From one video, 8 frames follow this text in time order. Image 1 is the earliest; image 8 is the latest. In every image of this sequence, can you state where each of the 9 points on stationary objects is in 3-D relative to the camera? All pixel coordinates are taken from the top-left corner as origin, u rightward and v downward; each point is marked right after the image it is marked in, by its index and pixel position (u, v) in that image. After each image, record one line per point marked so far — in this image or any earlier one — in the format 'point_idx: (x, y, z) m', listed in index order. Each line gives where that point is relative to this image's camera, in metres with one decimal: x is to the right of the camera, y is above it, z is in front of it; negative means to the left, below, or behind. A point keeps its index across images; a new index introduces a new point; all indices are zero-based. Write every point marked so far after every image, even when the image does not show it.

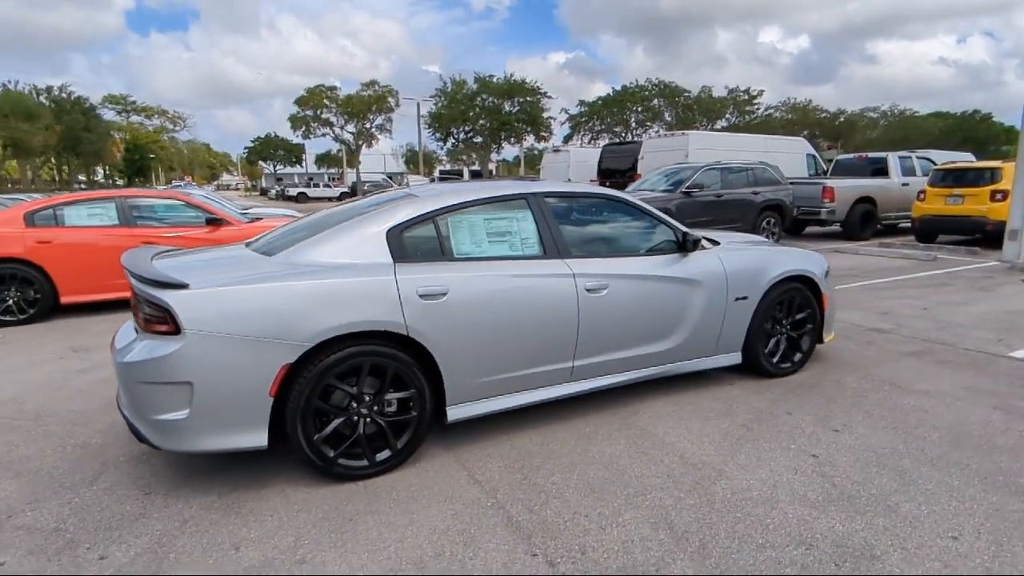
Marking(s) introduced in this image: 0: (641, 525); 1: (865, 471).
0: (+0.6, -1.1, +3.0) m
1: (+1.9, -1.0, +3.4) m
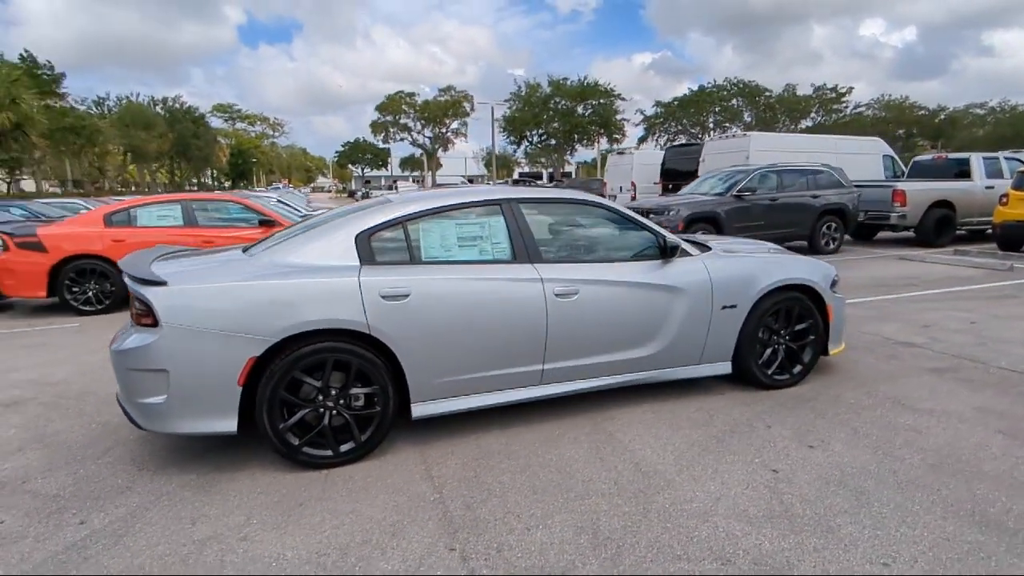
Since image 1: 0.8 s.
0: (+0.3, -1.2, +3.0) m
1: (+1.6, -1.1, +3.2) m
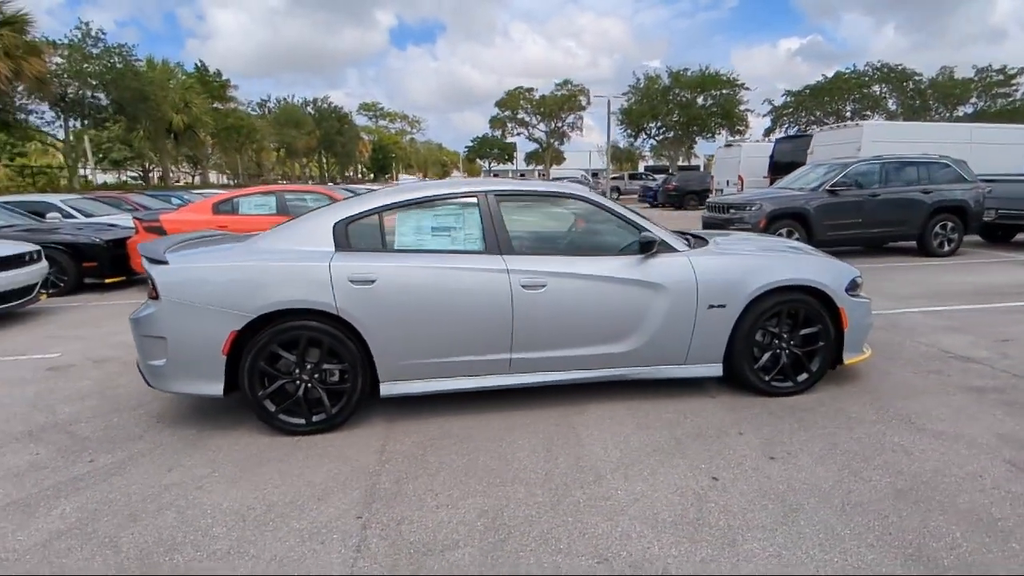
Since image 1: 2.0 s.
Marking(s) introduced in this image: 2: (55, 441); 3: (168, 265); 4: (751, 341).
0: (-0.2, -1.1, +3.1) m
1: (+1.2, -1.1, +3.0) m
2: (-3.1, -1.0, +4.2) m
3: (-2.3, +0.1, +4.0) m
4: (+1.7, -0.4, +4.3) m
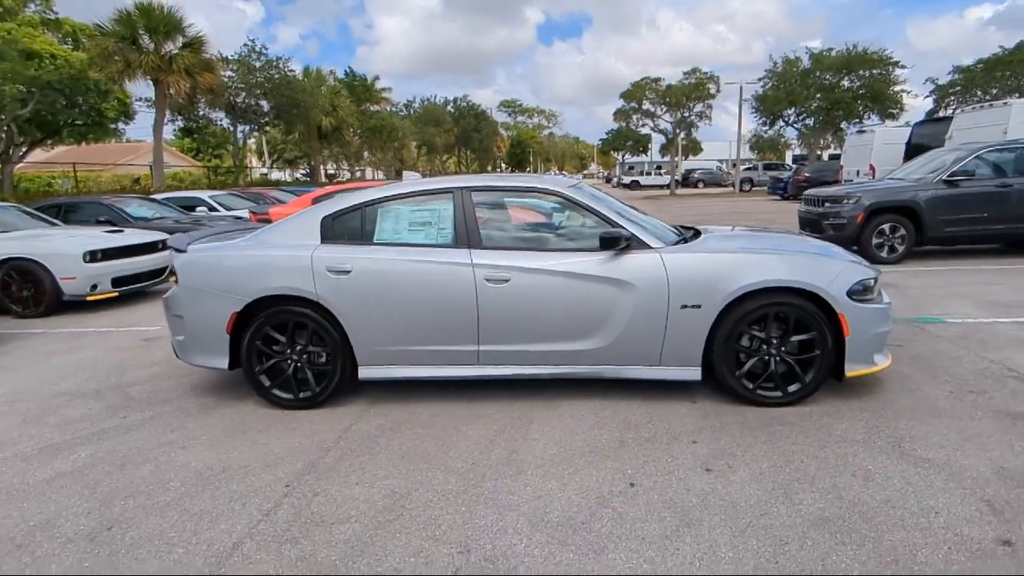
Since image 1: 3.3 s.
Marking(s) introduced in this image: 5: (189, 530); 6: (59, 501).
0: (-0.7, -1.1, +3.3) m
1: (+0.6, -1.1, +2.9) m
2: (-3.3, -0.9, +5.0) m
3: (-2.4, +0.3, +4.6) m
4: (+1.4, -0.4, +4.0) m
5: (-1.6, -1.2, +3.0) m
6: (-2.5, -1.2, +3.3) m
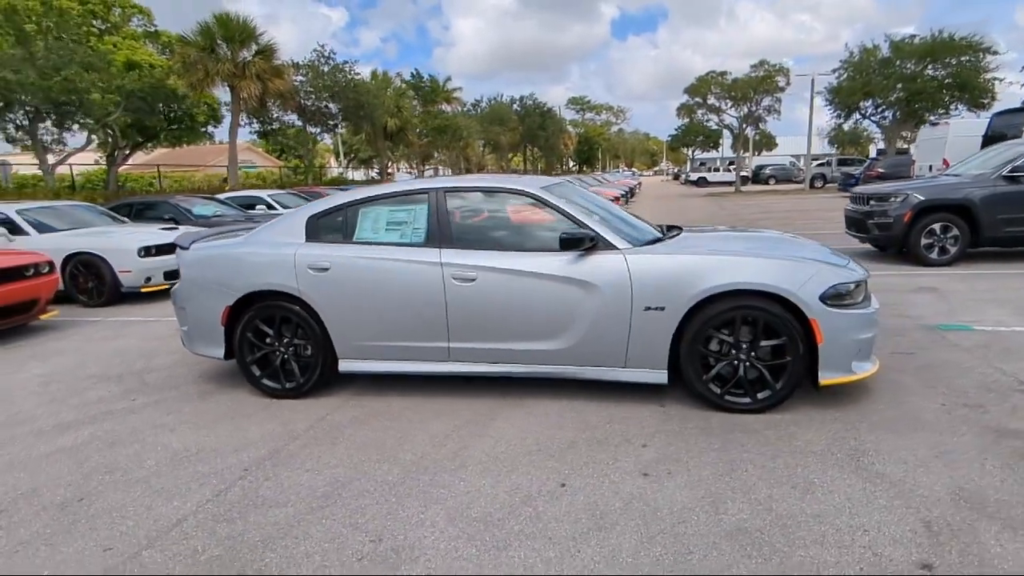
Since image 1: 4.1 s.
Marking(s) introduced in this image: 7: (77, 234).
0: (-1.0, -1.1, +3.4) m
1: (+0.2, -1.1, +2.9) m
2: (-3.4, -0.8, +5.4) m
3: (-2.6, +0.3, +4.9) m
4: (+1.2, -0.4, +3.9) m
5: (-1.9, -1.1, +3.2) m
6: (-2.8, -1.1, +3.7) m
7: (-6.8, +0.8, +9.6) m
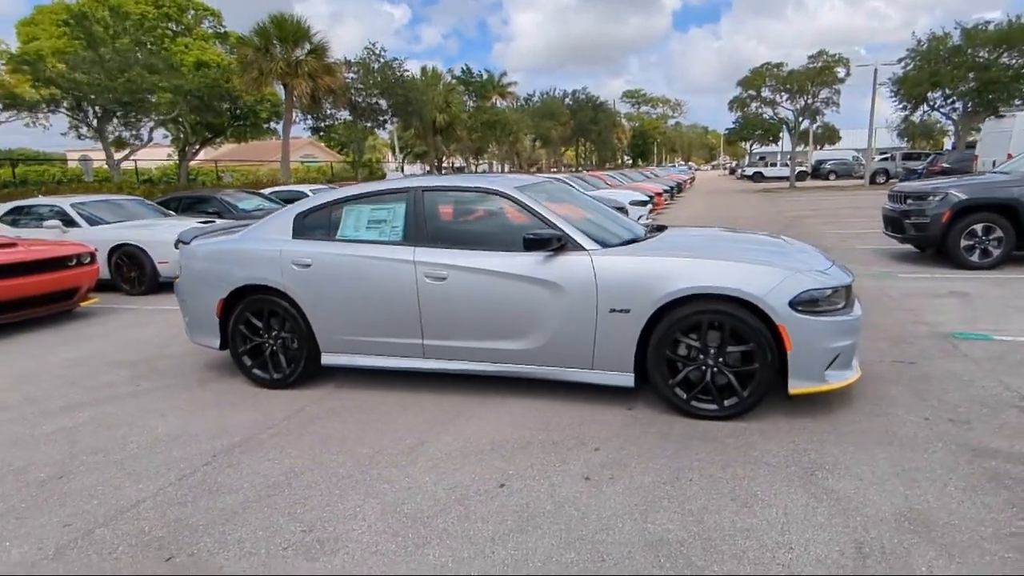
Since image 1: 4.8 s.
0: (-1.3, -1.0, +3.5) m
1: (-0.1, -1.1, +2.9) m
2: (-3.5, -0.8, +5.7) m
3: (-2.7, +0.4, +5.2) m
4: (+1.0, -0.4, +3.8) m
5: (-2.2, -1.1, +3.4) m
6: (-3.0, -1.1, +4.0) m
7: (-6.5, +1.0, +10.2) m
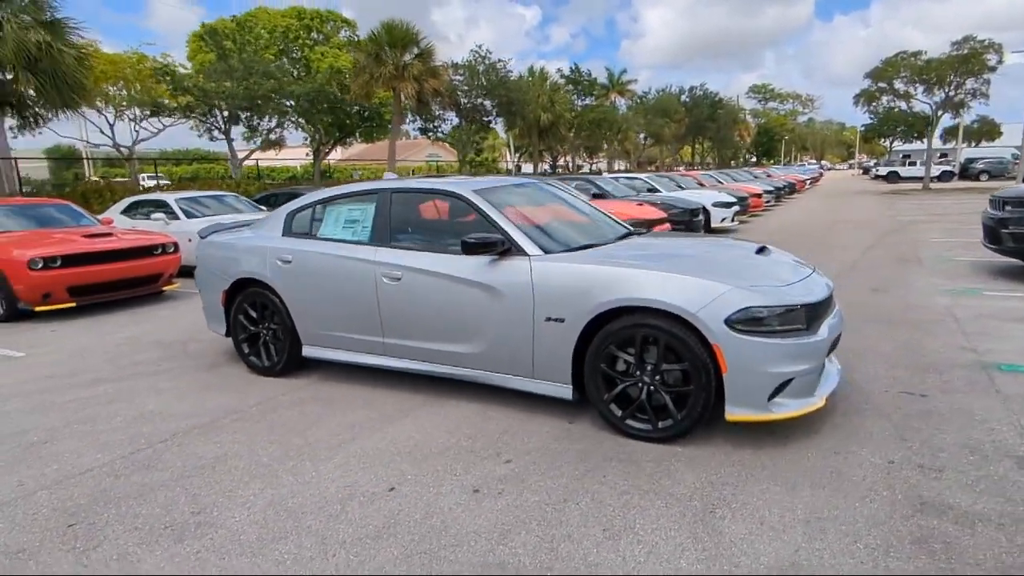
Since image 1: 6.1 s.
0: (-1.8, -1.0, +3.7) m
1: (-0.7, -1.1, +2.9) m
2: (-3.5, -0.6, +6.3) m
3: (-2.8, +0.4, +5.6) m
4: (+0.5, -0.5, +3.6) m
5: (-2.7, -1.0, +3.8) m
6: (-3.4, -1.0, +4.5) m
7: (-5.5, +1.2, +11.3) m
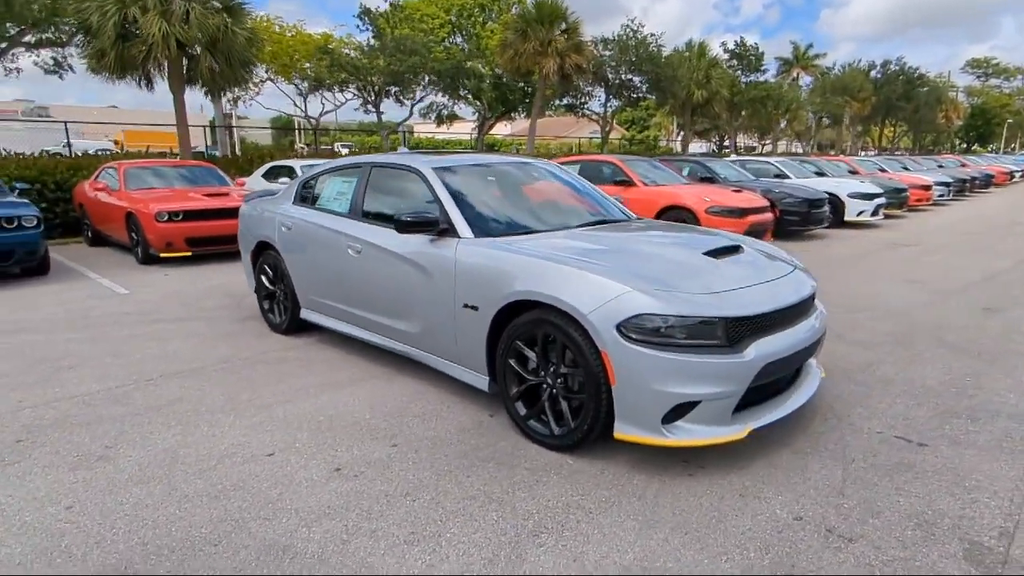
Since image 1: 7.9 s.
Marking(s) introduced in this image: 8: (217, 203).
0: (-2.2, -0.7, +4.1) m
1: (-1.4, -0.9, +3.0) m
2: (-3.2, -0.2, +7.0) m
3: (-2.6, +0.8, +6.1) m
4: (0.0, -0.4, +3.4) m
5: (-3.1, -0.7, +4.4) m
6: (-3.6, -0.5, +5.2) m
7: (-3.7, +2.0, +12.2) m
8: (-4.7, +1.4, +9.8) m
